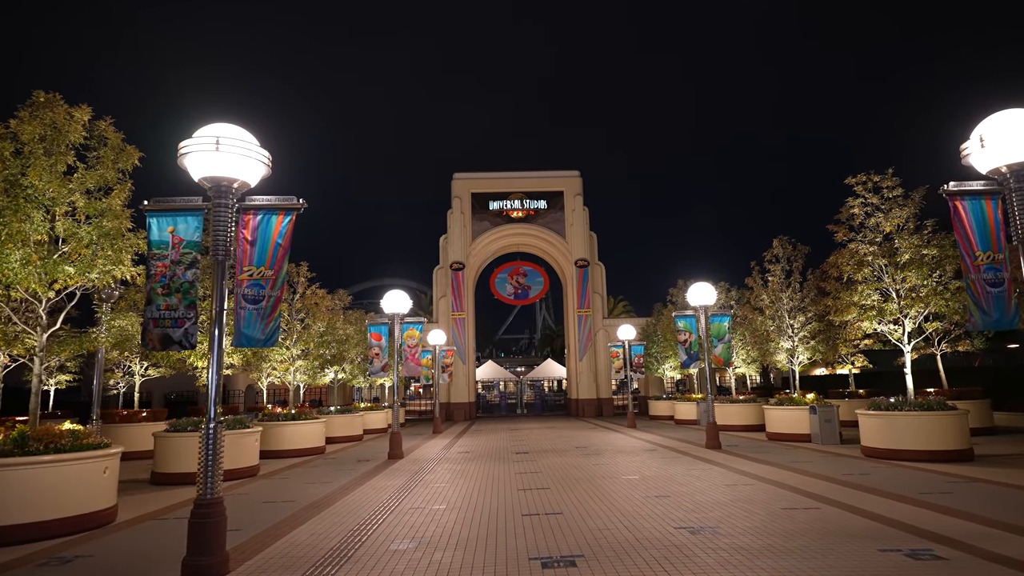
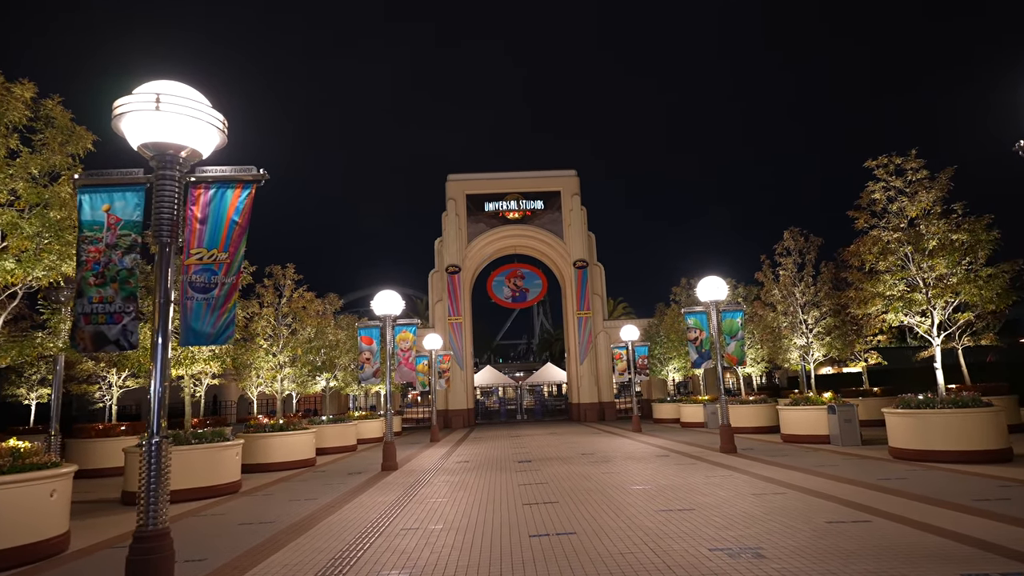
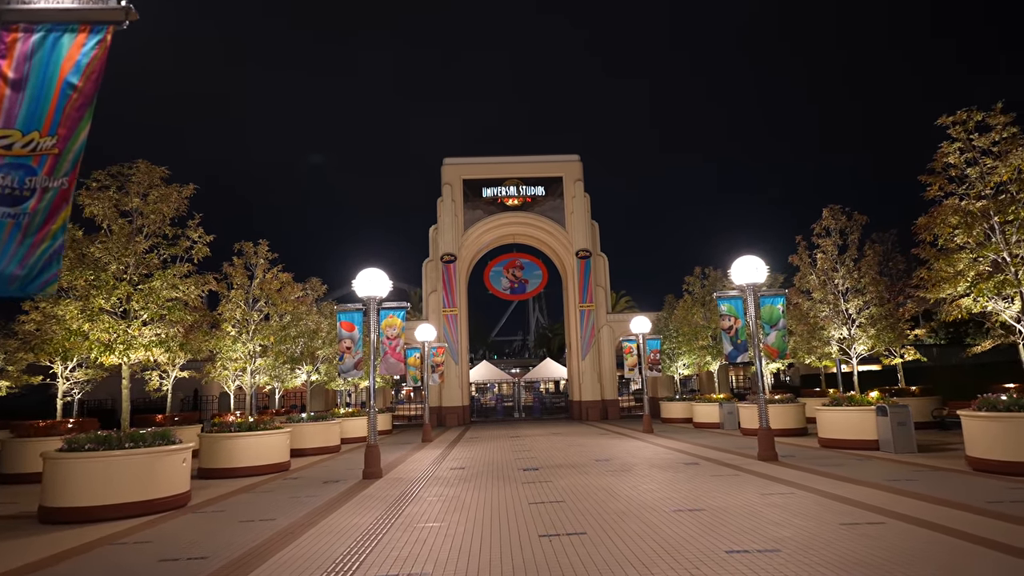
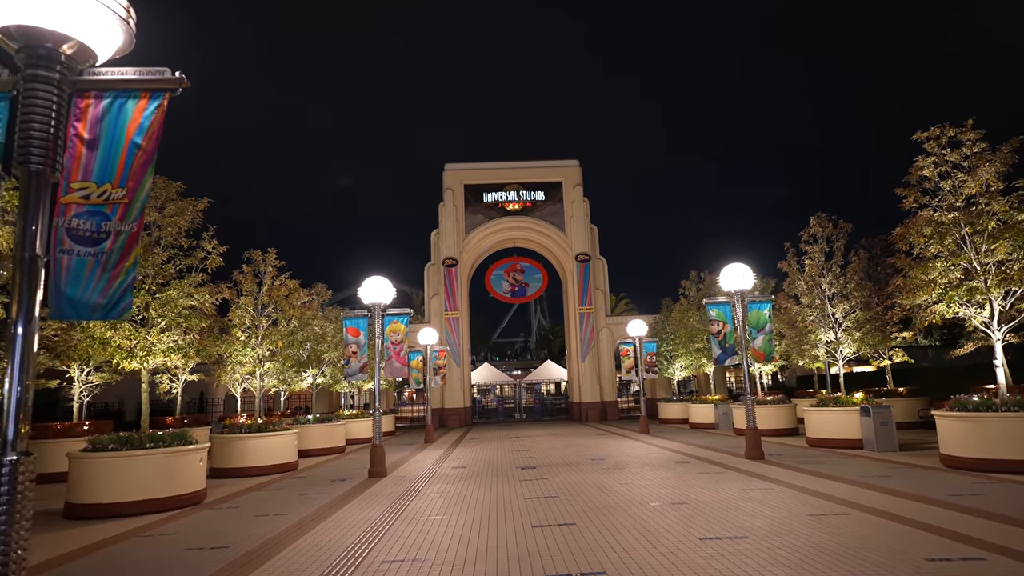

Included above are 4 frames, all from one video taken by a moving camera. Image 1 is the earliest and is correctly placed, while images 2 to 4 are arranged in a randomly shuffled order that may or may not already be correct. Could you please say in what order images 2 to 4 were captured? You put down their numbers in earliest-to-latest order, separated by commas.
2, 4, 3
